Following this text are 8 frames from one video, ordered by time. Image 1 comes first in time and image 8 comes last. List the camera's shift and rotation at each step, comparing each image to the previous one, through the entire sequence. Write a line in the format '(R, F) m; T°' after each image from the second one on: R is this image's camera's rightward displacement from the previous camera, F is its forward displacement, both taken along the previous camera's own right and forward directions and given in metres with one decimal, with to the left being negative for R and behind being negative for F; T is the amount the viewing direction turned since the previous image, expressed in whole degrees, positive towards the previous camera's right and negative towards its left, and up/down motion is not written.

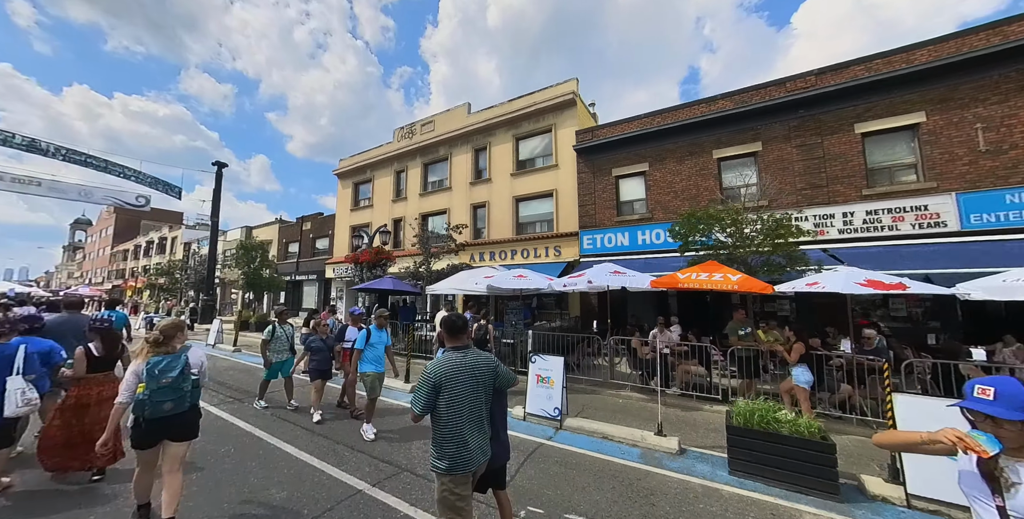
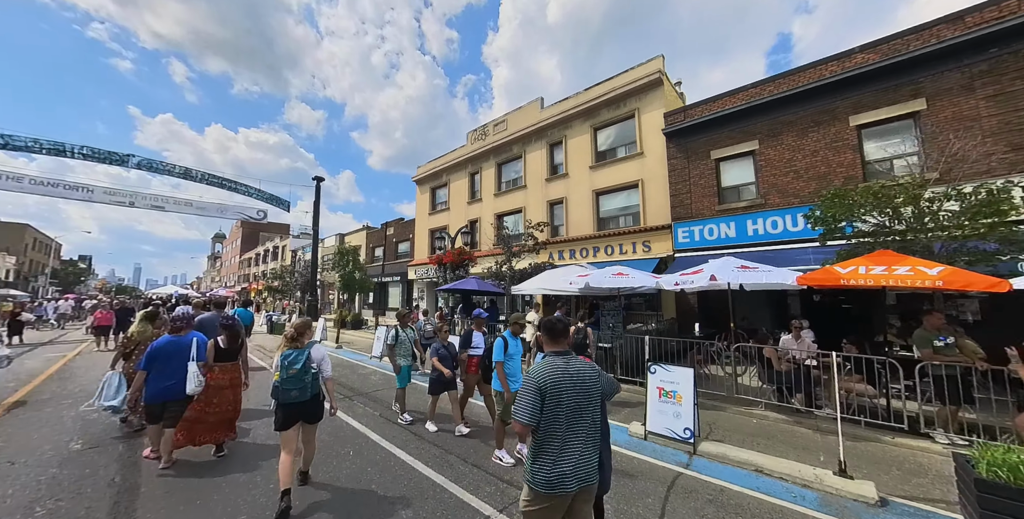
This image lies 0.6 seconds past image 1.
(-0.3, +0.3) m; -11°
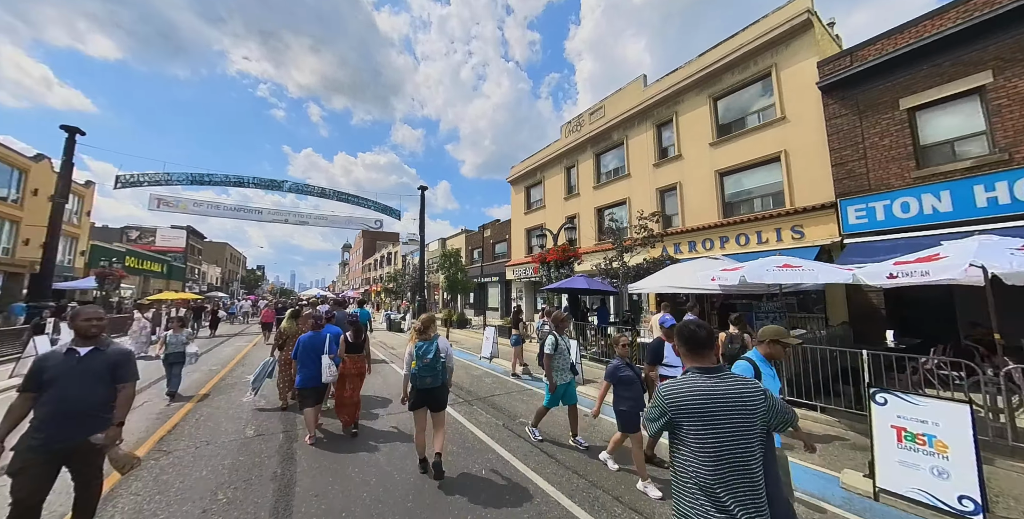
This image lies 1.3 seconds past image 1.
(-0.4, +0.5) m; -14°
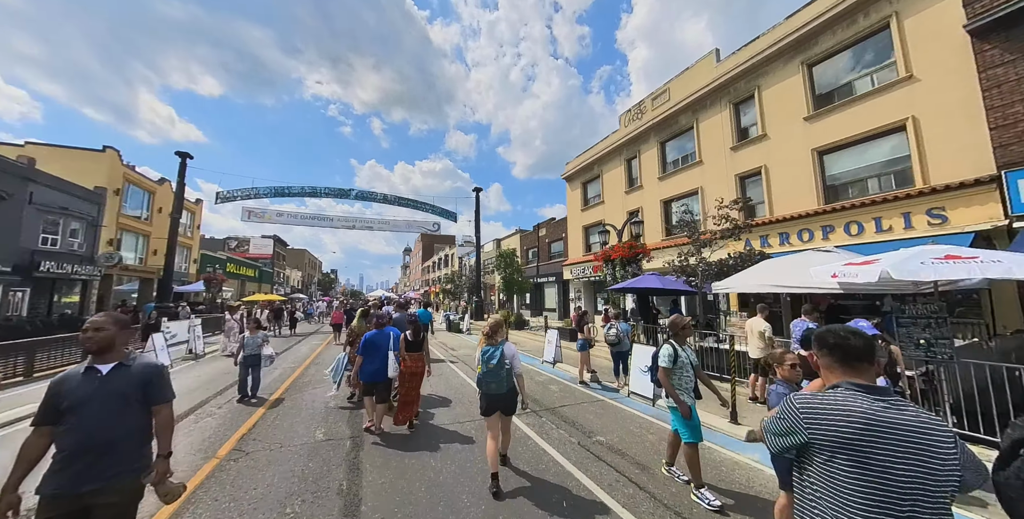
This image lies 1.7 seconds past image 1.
(-0.2, +0.5) m; -8°
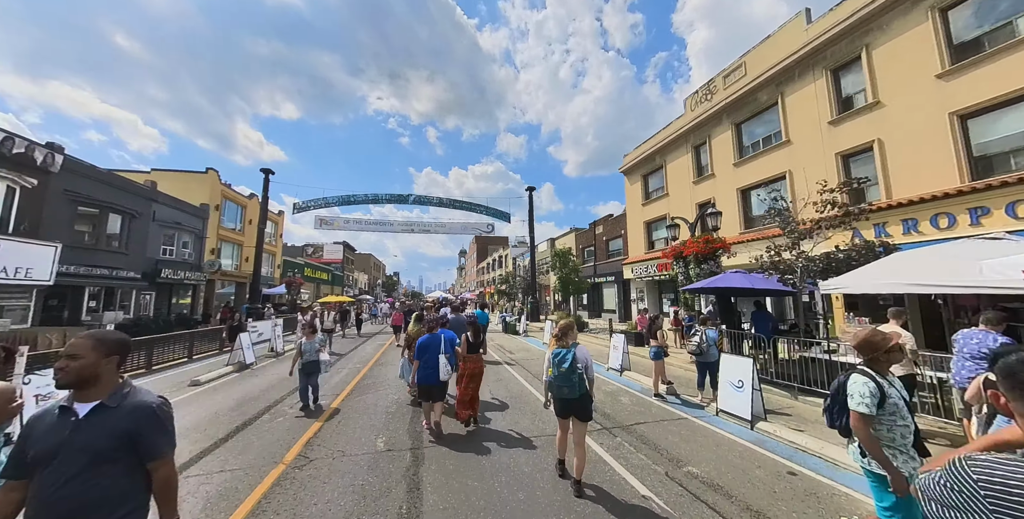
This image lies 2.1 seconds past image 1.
(-0.2, +0.5) m; -8°
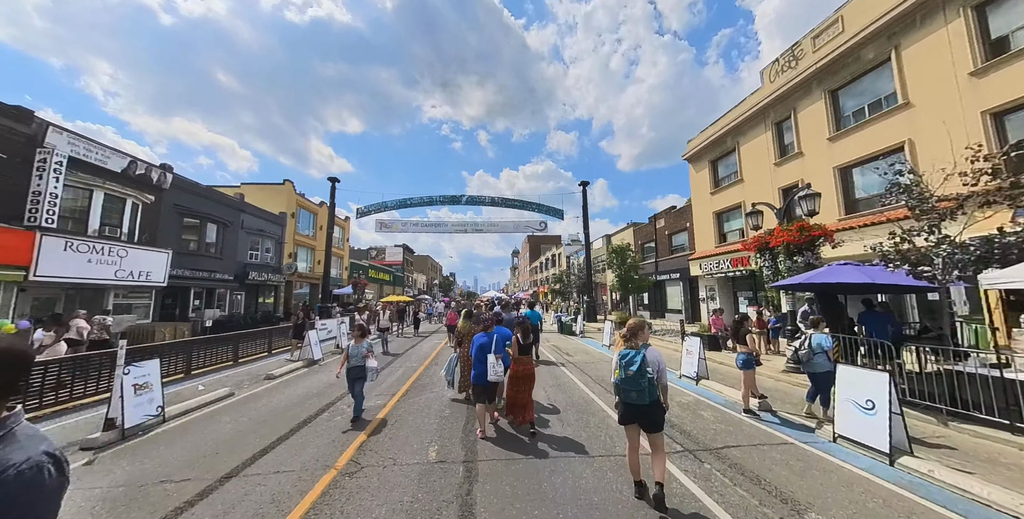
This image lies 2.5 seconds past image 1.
(-0.1, +0.6) m; -8°
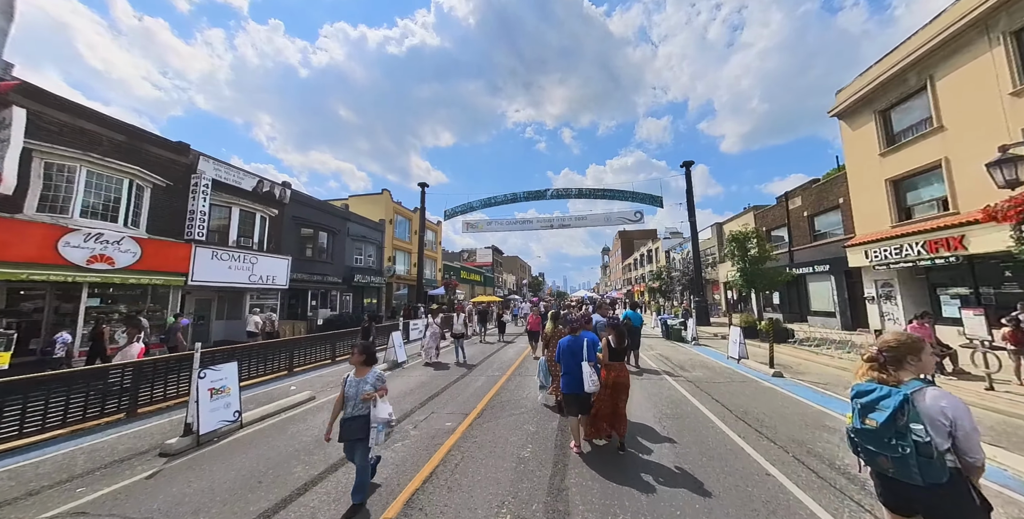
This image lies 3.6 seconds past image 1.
(-0.2, +2.1) m; -14°
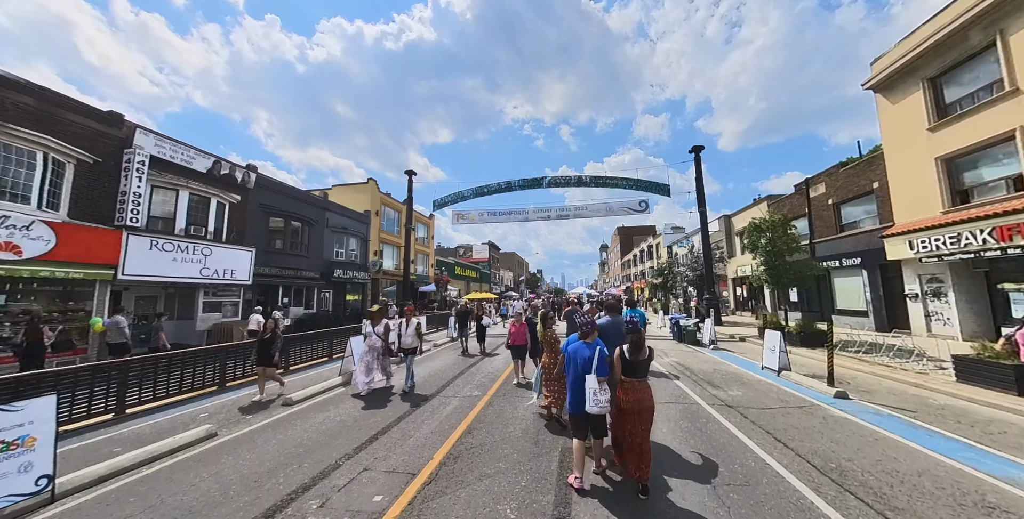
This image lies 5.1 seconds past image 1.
(+0.4, +2.8) m; 0°
